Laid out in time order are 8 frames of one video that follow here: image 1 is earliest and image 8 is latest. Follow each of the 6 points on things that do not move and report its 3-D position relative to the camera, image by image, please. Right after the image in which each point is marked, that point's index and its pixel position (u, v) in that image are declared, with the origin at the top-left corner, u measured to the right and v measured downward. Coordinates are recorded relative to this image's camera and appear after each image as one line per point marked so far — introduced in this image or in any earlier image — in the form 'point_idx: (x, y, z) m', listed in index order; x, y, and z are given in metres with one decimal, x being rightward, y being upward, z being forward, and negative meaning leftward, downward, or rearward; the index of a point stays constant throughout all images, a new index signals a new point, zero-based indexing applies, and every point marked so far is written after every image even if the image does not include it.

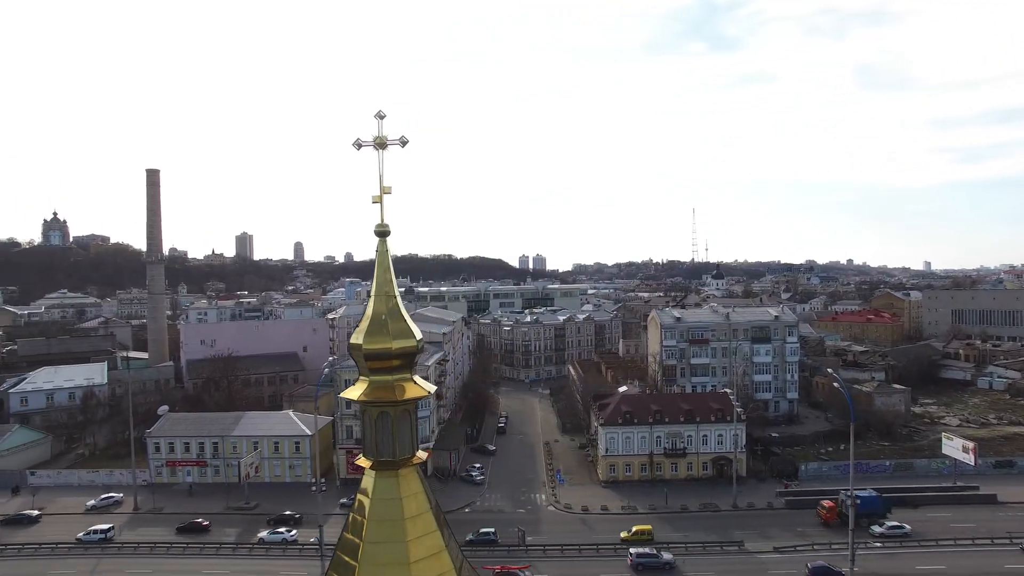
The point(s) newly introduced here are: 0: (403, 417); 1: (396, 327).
0: (-0.7, -0.9, +4.6) m
1: (-0.8, -0.3, +4.5) m
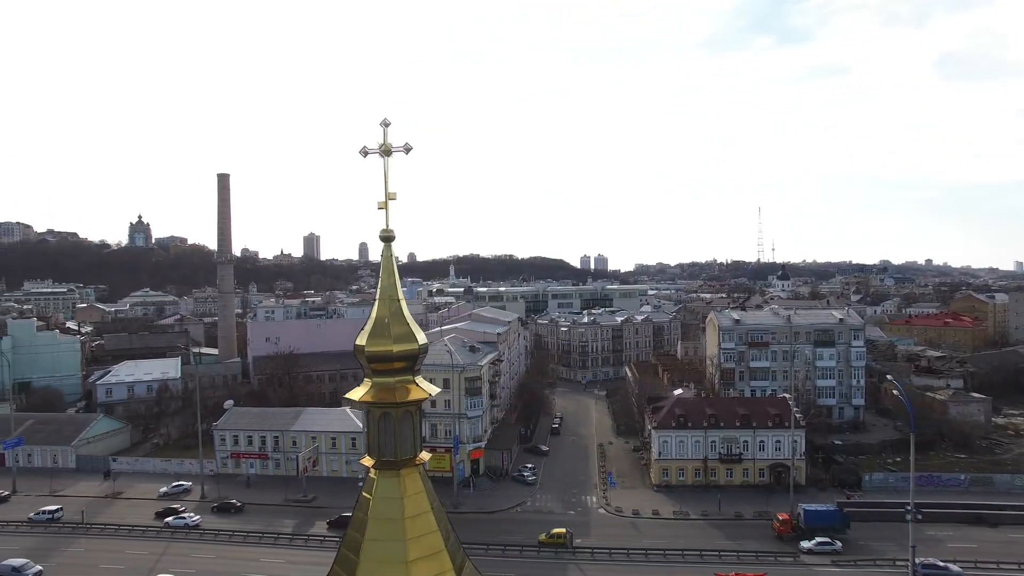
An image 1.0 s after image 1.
0: (-0.7, -0.9, +4.7) m
1: (-0.8, -0.3, +4.6) m
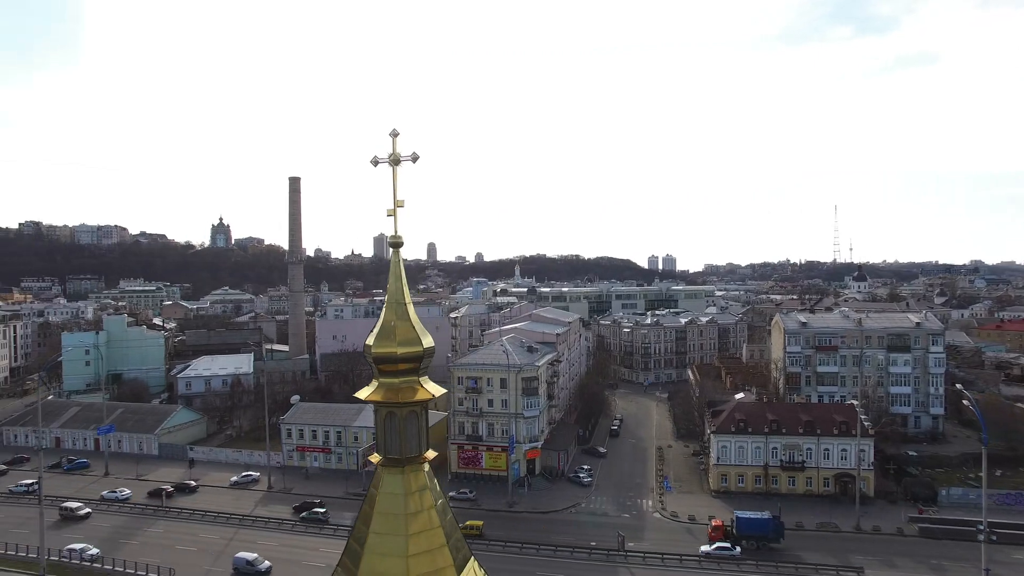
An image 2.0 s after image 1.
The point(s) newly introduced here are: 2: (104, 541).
0: (-0.7, -0.9, +4.9) m
1: (-0.8, -0.3, +4.8) m
2: (-11.7, -7.2, +19.5) m
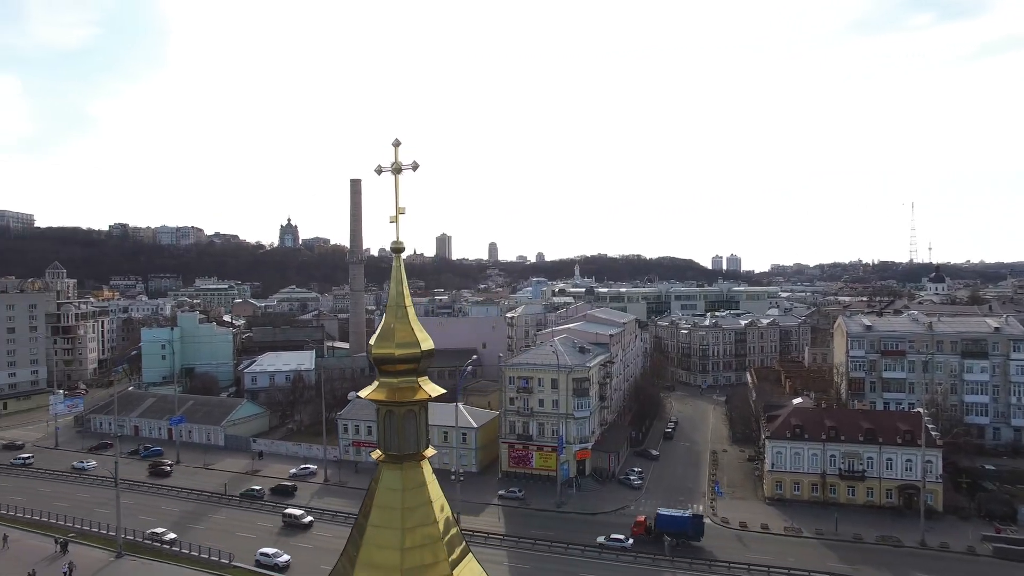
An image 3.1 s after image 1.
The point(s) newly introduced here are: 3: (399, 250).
0: (-0.8, -1.0, +5.0) m
1: (-0.8, -0.3, +5.0) m
2: (-10.3, -7.2, +20.6) m
3: (-0.9, +0.3, +5.1) m
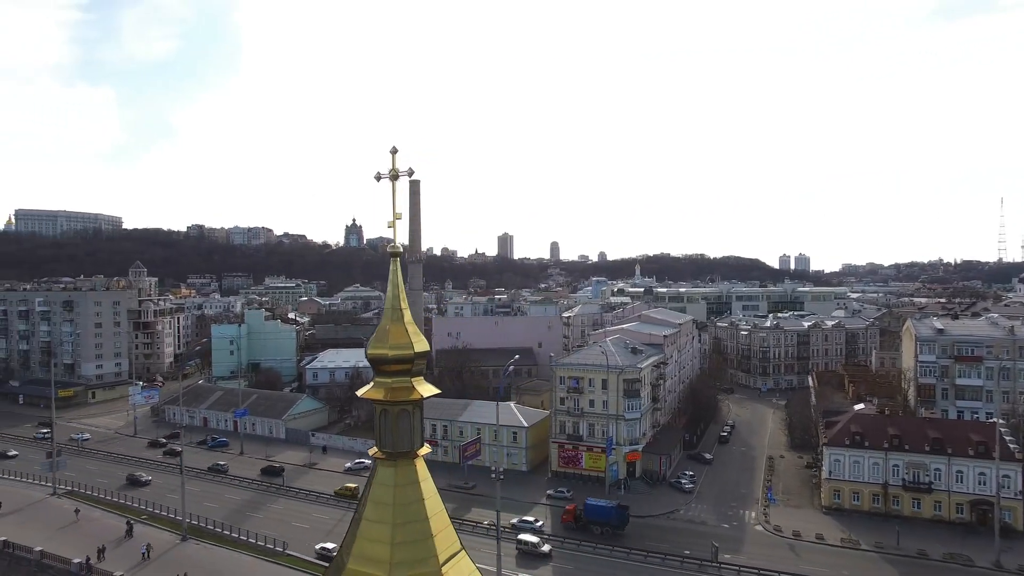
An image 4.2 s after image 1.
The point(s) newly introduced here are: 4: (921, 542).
0: (-0.8, -1.0, +5.2) m
1: (-0.9, -0.4, +5.1) m
2: (-8.9, -7.1, +21.6) m
3: (-0.9, +0.3, +5.3) m
4: (+11.9, -7.3, +19.7) m
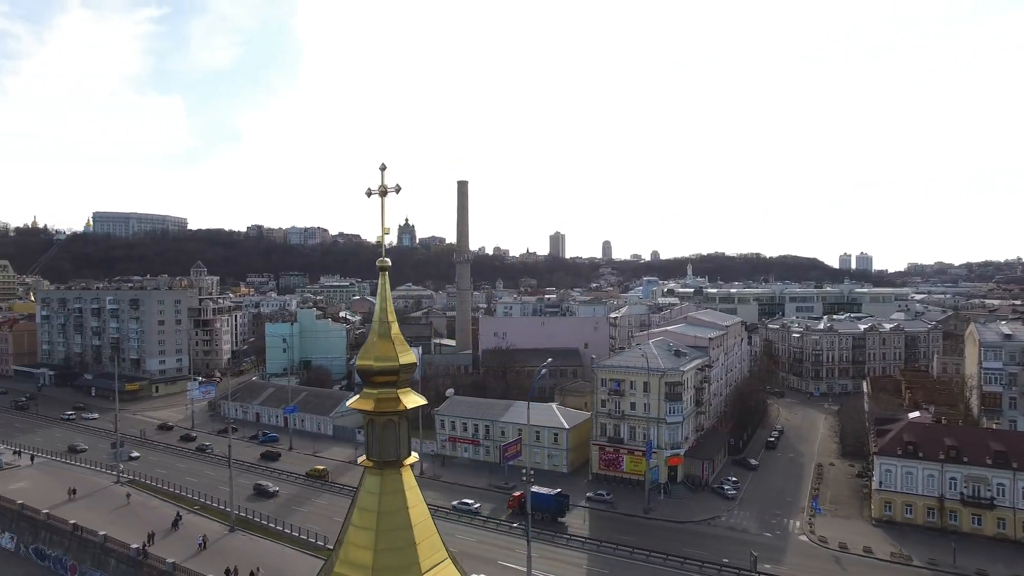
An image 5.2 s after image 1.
0: (-1.0, -1.1, +5.3) m
1: (-1.0, -0.5, +5.3) m
2: (-7.7, -7.2, +22.4) m
3: (-1.0, +0.2, +5.4) m
4: (+12.9, -7.4, +18.8) m
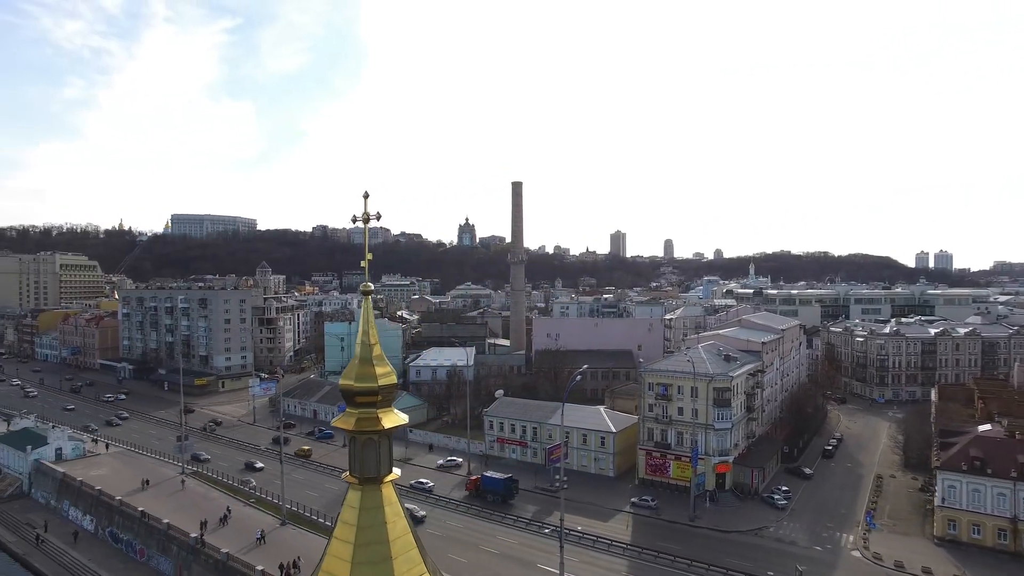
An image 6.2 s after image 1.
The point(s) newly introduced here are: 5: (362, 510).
0: (-1.2, -1.3, +5.6) m
1: (-1.2, -0.7, +5.5) m
2: (-6.3, -7.3, +23.2) m
3: (-1.2, 0.0, +5.6) m
4: (+13.9, -7.6, +17.7) m
5: (-1.2, -1.8, +5.4) m
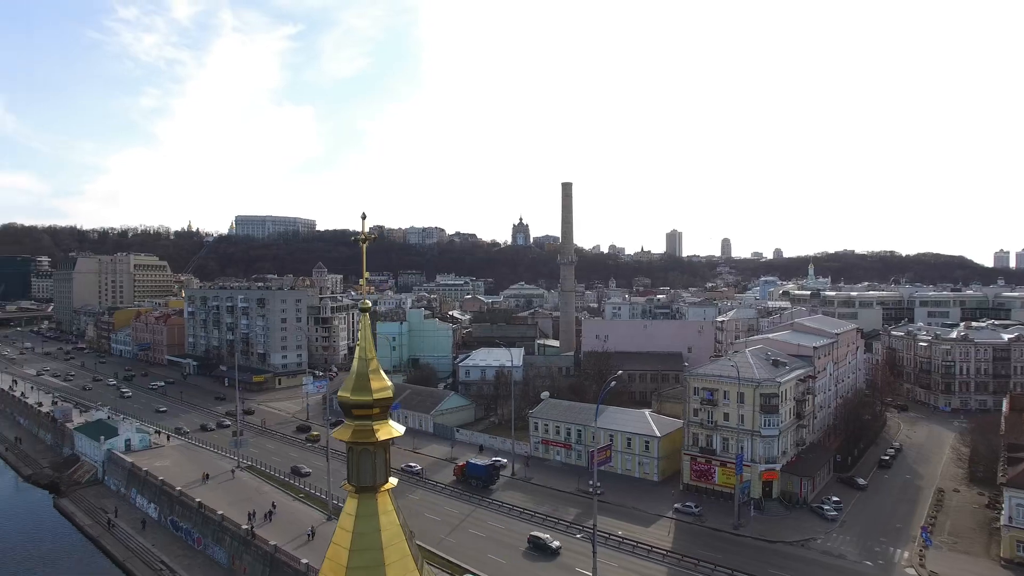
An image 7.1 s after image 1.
0: (-1.2, -1.4, +5.8) m
1: (-1.3, -0.8, +5.7) m
2: (-4.8, -7.4, +23.8) m
3: (-1.3, -0.2, +5.8) m
4: (+14.7, -7.8, +16.6) m
5: (-1.3, -1.9, +5.7) m
